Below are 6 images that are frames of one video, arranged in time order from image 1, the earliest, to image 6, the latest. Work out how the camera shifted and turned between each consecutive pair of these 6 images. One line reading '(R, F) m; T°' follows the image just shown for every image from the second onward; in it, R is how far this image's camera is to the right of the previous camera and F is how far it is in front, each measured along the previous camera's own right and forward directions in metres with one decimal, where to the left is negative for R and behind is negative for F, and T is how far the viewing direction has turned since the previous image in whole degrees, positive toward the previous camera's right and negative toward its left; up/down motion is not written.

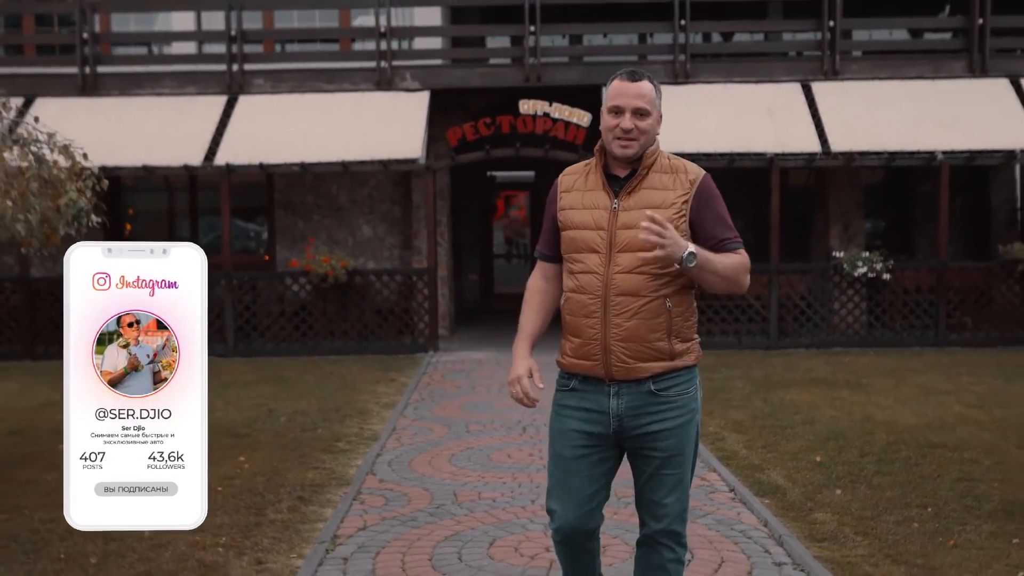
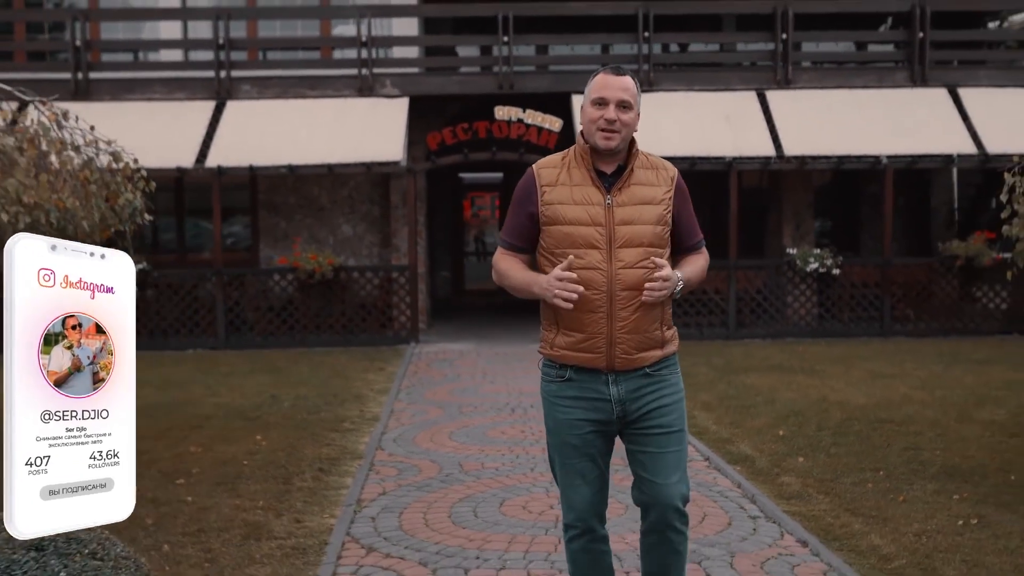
(-0.4, -0.7) m; +3°
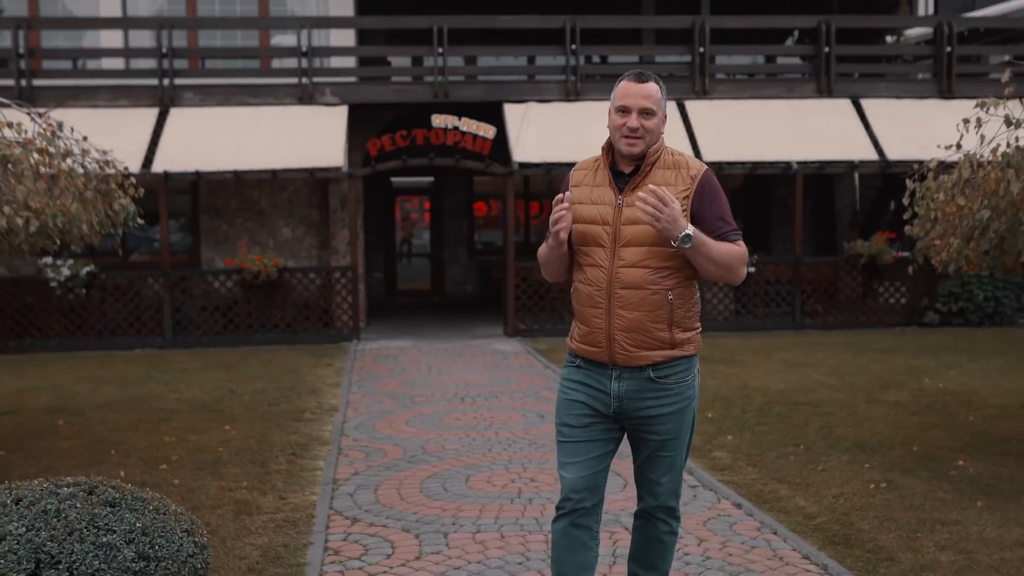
(-0.4, -0.6) m; +5°
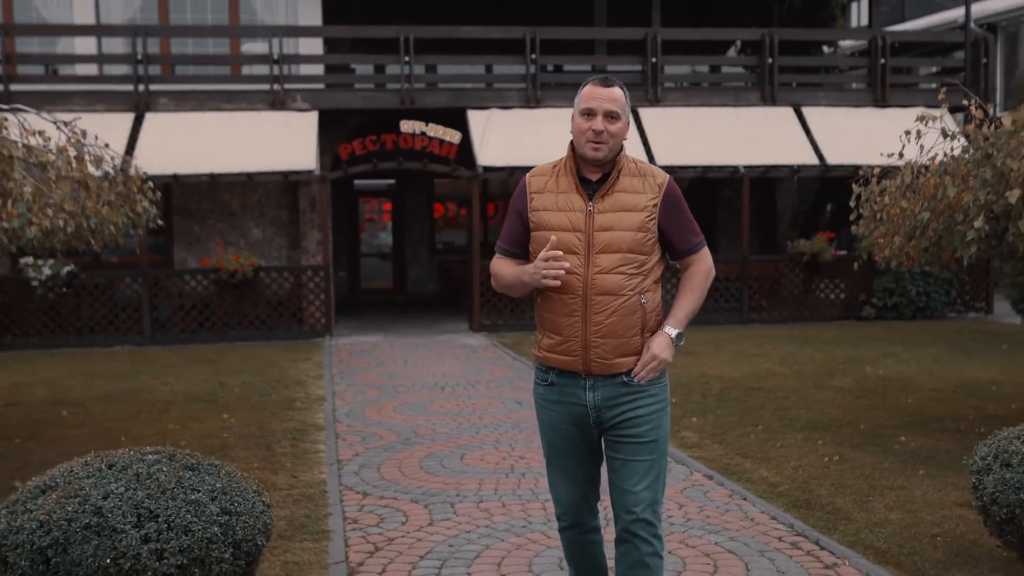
(-0.4, -0.6) m; +4°
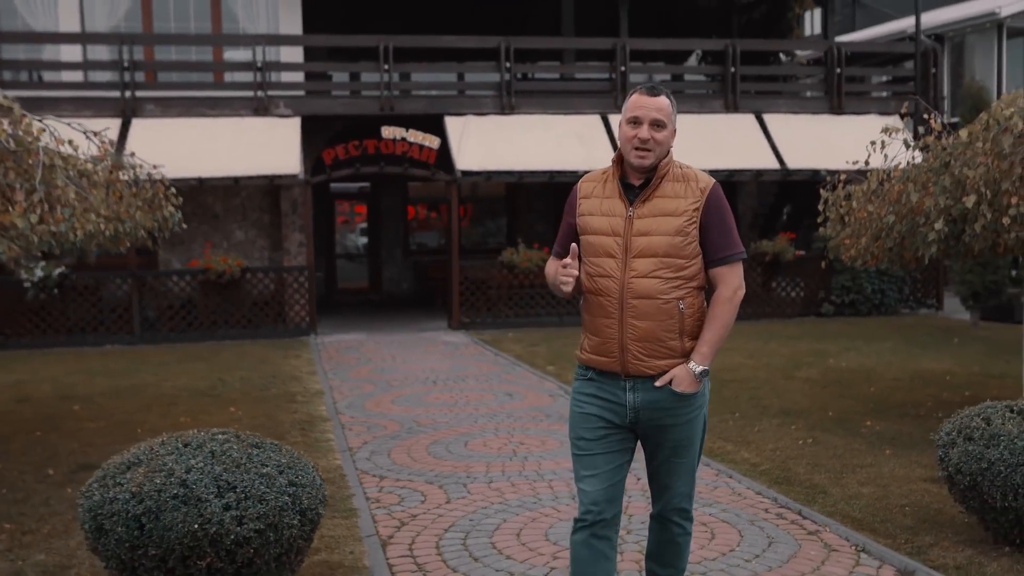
(-0.4, -0.5) m; +3°
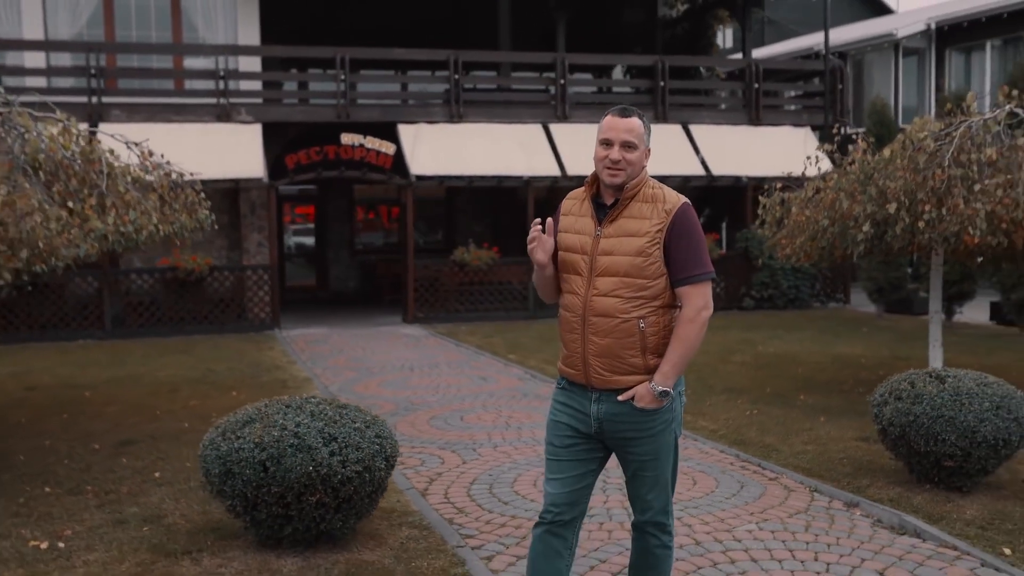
(-0.8, -0.9) m; +6°
